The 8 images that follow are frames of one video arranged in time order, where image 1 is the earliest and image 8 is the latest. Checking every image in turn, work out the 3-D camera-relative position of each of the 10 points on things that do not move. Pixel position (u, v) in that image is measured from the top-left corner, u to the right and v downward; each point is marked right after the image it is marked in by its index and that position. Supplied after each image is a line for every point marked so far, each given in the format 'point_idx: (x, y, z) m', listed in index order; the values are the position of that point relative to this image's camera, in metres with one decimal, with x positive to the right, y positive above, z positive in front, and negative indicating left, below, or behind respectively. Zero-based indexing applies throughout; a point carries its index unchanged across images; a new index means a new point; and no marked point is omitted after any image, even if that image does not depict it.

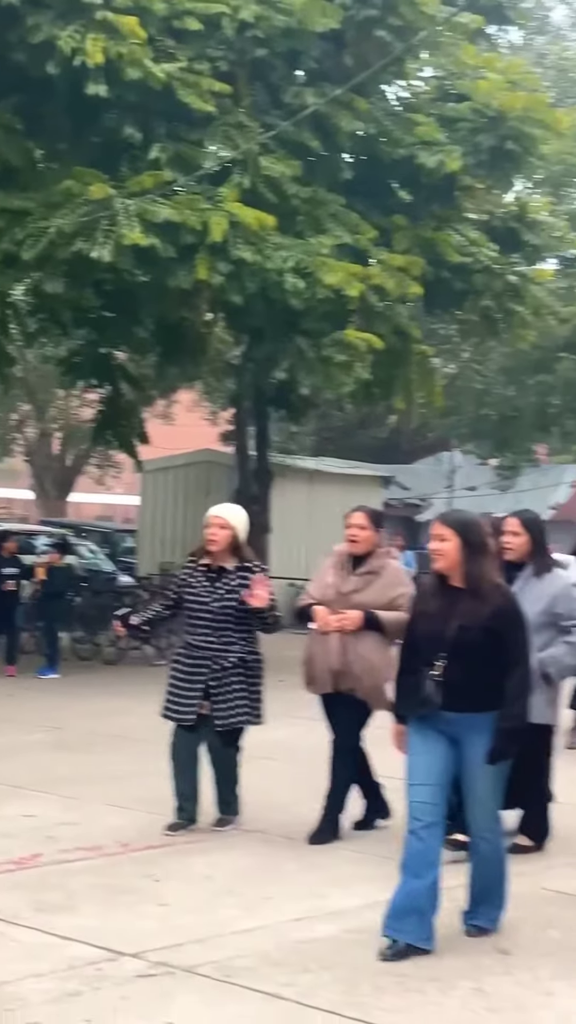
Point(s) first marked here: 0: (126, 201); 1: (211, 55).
0: (-1.5, +2.9, +12.7) m
1: (-0.7, +4.4, +13.2) m
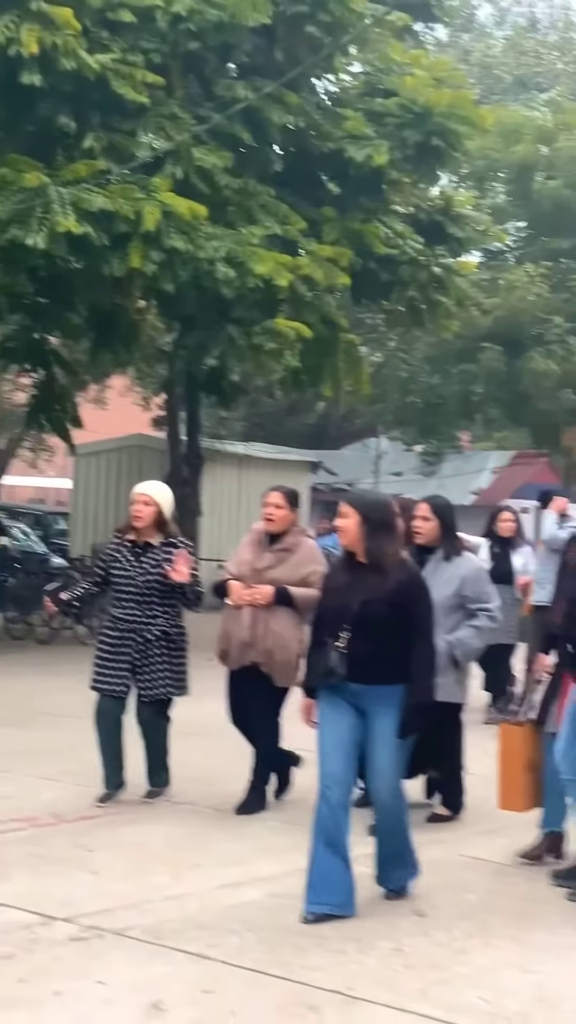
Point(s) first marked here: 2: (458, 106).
0: (-2.2, +3.1, +12.9) m
1: (-1.4, +4.6, +13.5) m
2: (+1.8, +4.3, +14.6) m
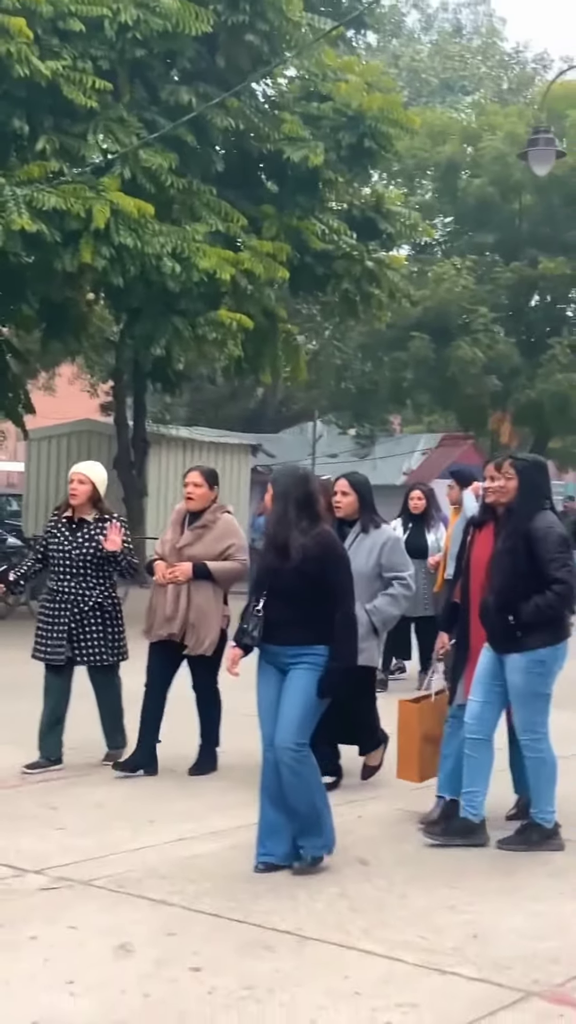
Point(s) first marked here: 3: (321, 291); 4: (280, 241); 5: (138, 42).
0: (-2.7, +3.2, +13.7) m
1: (-2.0, +4.8, +14.3) m
2: (+1.1, +4.6, +15.5) m
3: (+0.4, +2.7, +16.7) m
4: (-0.1, +3.1, +15.4) m
5: (-1.6, +5.0, +14.4) m
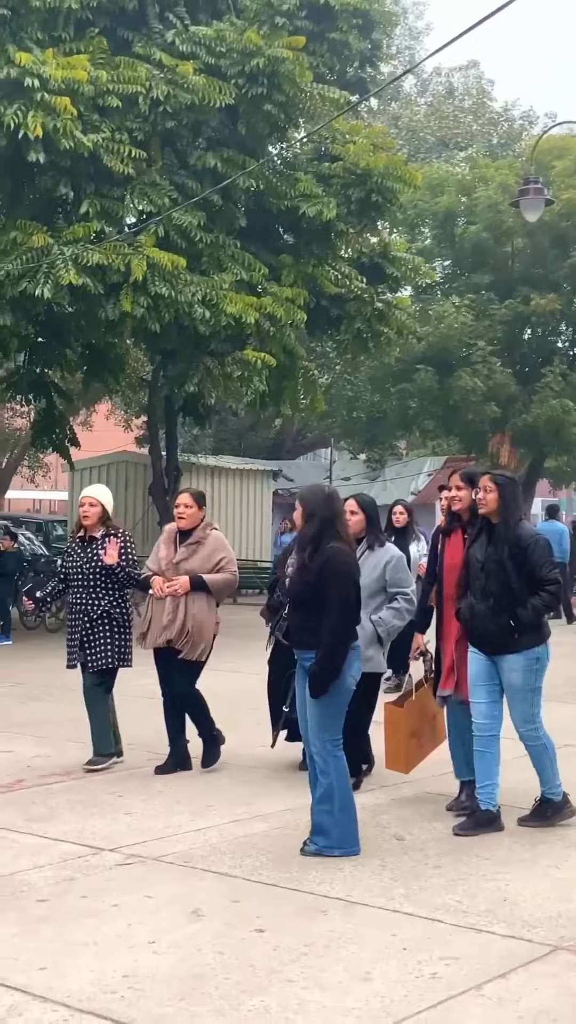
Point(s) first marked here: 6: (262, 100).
0: (-2.5, +3.0, +15.4) m
1: (-1.9, +4.5, +16.0) m
2: (+1.3, +4.4, +17.2) m
3: (+0.6, +2.5, +18.4) m
4: (+0.1, +2.8, +17.1) m
5: (-1.4, +4.7, +16.1) m
6: (-0.3, +5.0, +16.6) m
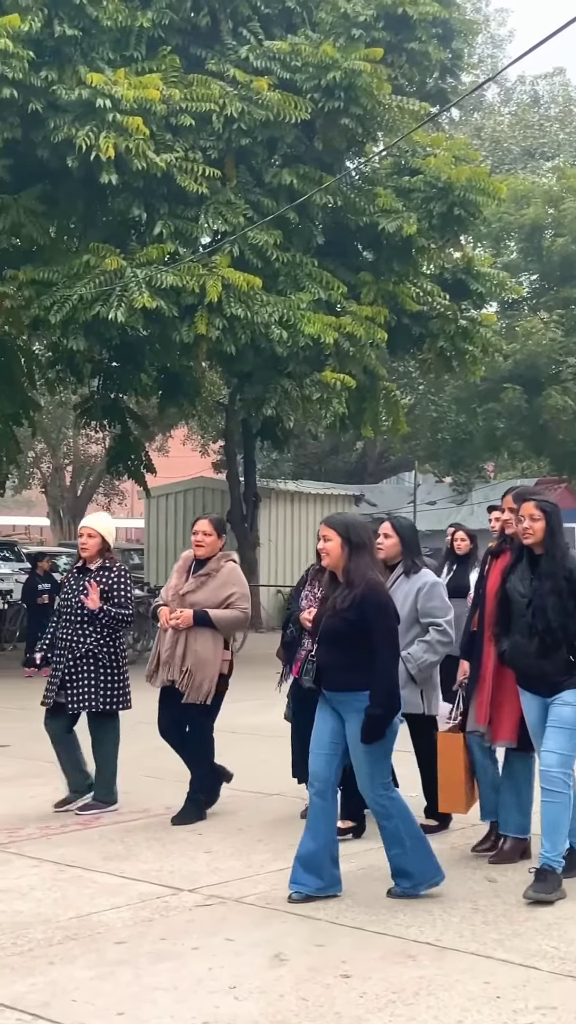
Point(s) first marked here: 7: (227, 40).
0: (-1.7, +2.7, +15.0) m
1: (-1.0, +4.2, +15.6) m
2: (+2.3, +4.1, +16.6) m
3: (+1.7, +2.1, +17.8) m
4: (+1.1, +2.5, +16.6) m
5: (-0.5, +4.4, +15.7) m
6: (+0.6, +4.7, +16.1) m
7: (-0.7, +5.6, +16.1) m
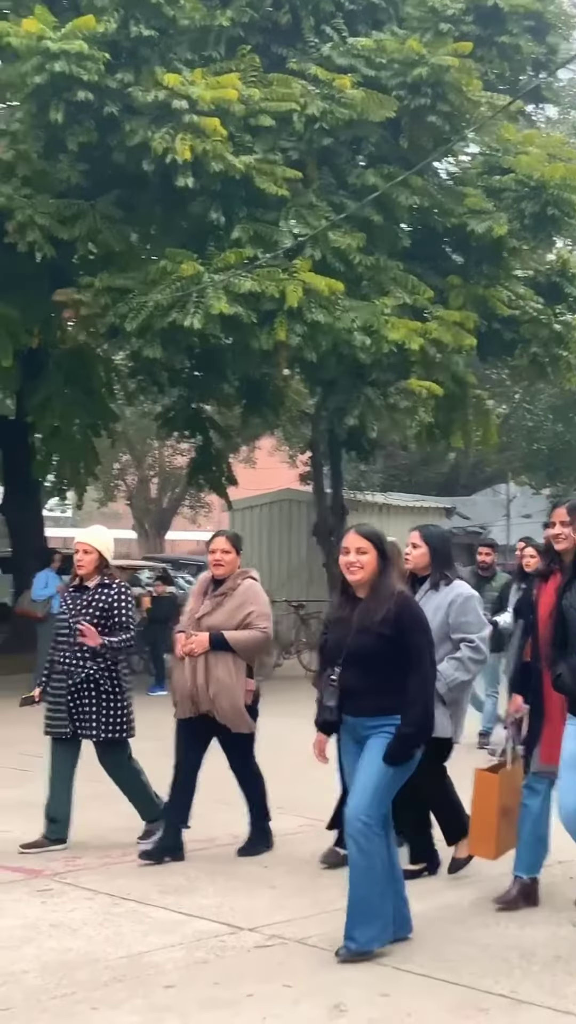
0: (-0.8, +2.5, +14.6) m
1: (-0.1, +4.1, +15.2) m
2: (+3.3, +3.9, +15.9) m
3: (+2.8, +2.0, +17.0) m
4: (+2.1, +2.4, +15.9) m
5: (+0.4, +4.3, +15.2) m
6: (+1.6, +4.6, +15.5) m
7: (+0.2, +5.5, +15.6) m
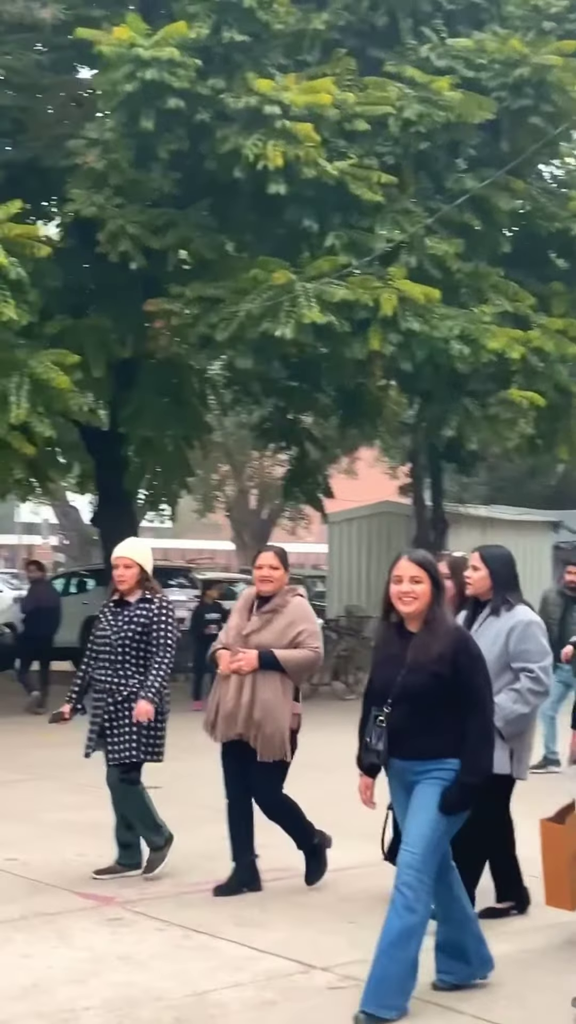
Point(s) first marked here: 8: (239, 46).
0: (+0.2, +2.4, +14.3) m
1: (+1.0, +3.9, +14.8) m
2: (+4.4, +3.7, +15.2) m
3: (+4.0, +1.8, +16.4) m
4: (+3.2, +2.2, +15.3) m
5: (+1.5, +4.1, +14.8) m
6: (+2.6, +4.4, +15.0) m
7: (+1.3, +5.3, +15.3) m
8: (-0.5, +4.9, +14.3) m
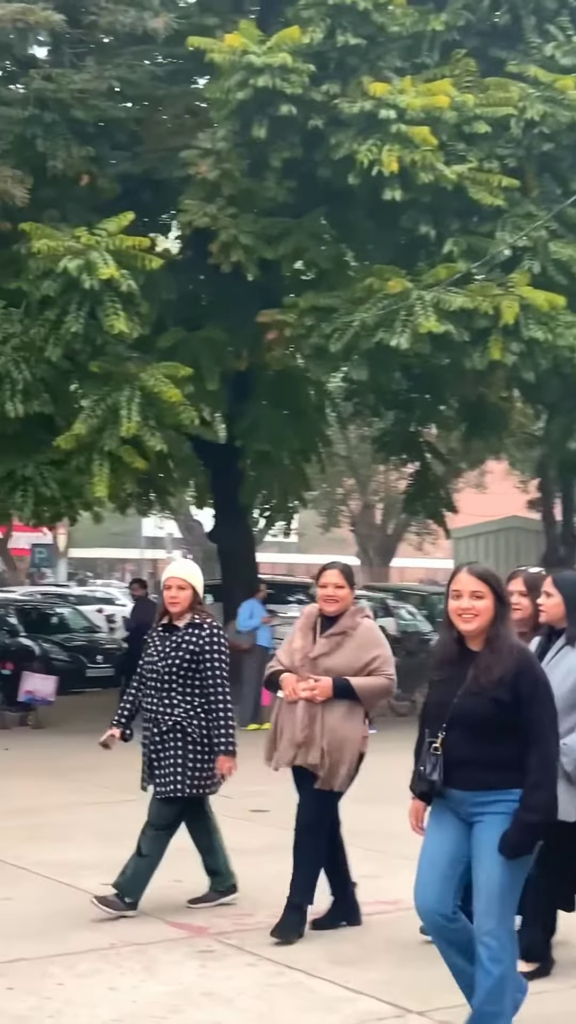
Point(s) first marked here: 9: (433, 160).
0: (+1.4, +2.2, +13.8) m
1: (+2.2, +3.8, +14.3) m
2: (+5.6, +3.5, +14.2) m
3: (+5.4, +1.6, +15.5) m
4: (+4.5, +2.0, +14.5) m
5: (+2.7, +3.9, +14.2) m
6: (+3.9, +4.2, +14.3) m
7: (+2.6, +5.1, +14.7) m
8: (+0.7, +4.8, +14.0) m
9: (+1.4, +3.5, +13.6) m
